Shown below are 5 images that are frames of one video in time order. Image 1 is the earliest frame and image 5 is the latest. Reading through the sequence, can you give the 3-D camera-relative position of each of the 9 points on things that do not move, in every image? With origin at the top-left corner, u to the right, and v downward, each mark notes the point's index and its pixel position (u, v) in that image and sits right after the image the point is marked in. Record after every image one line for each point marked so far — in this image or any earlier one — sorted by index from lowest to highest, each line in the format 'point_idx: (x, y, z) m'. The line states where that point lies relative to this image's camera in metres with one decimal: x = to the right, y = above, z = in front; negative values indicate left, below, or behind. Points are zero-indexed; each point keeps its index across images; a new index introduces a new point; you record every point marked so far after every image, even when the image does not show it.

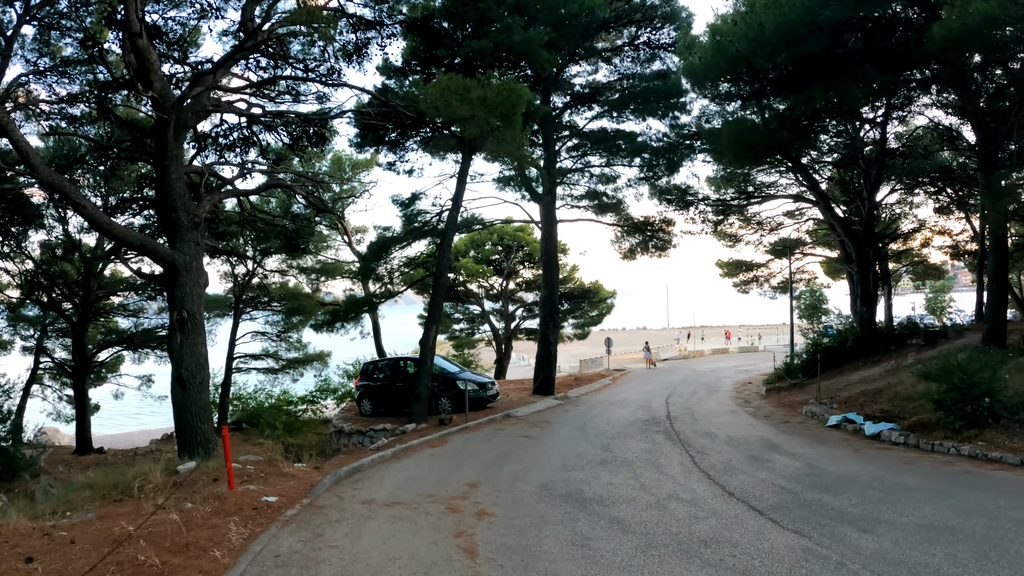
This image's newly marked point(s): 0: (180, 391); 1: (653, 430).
0: (-4.8, -1.5, +8.9) m
1: (+2.0, -2.0, +8.7) m
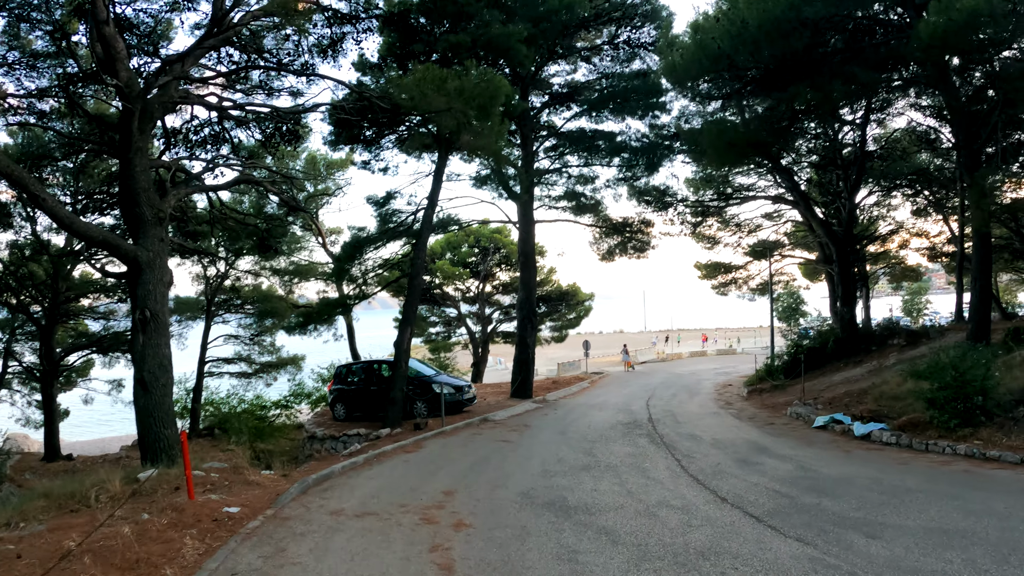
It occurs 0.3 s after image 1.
0: (-5.1, -1.5, +8.5) m
1: (+1.7, -2.0, +8.5) m
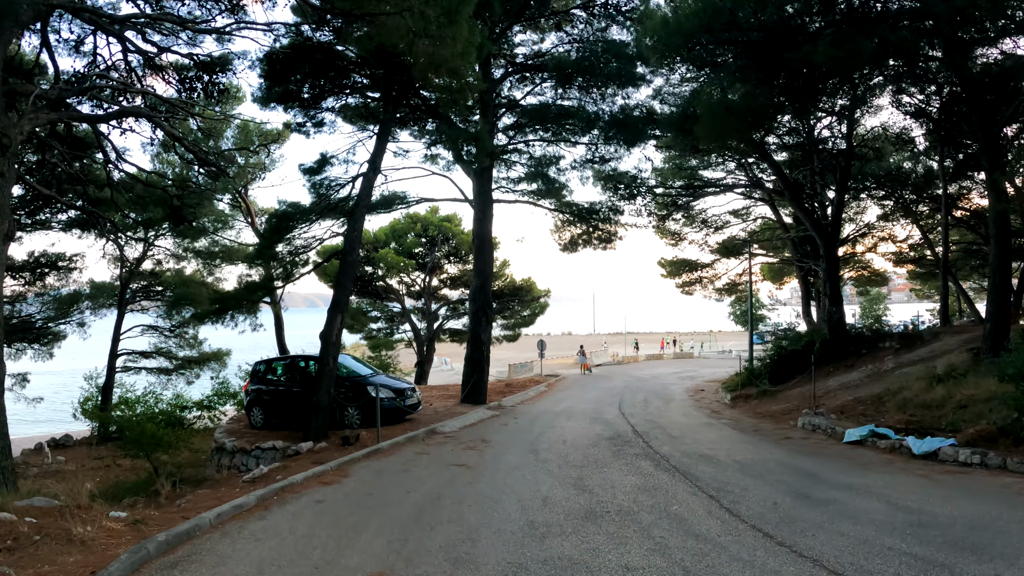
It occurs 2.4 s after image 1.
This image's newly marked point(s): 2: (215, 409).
0: (-5.5, -1.1, +6.1) m
1: (+1.3, -1.8, +6.7) m
2: (-8.0, -3.2, +16.4) m
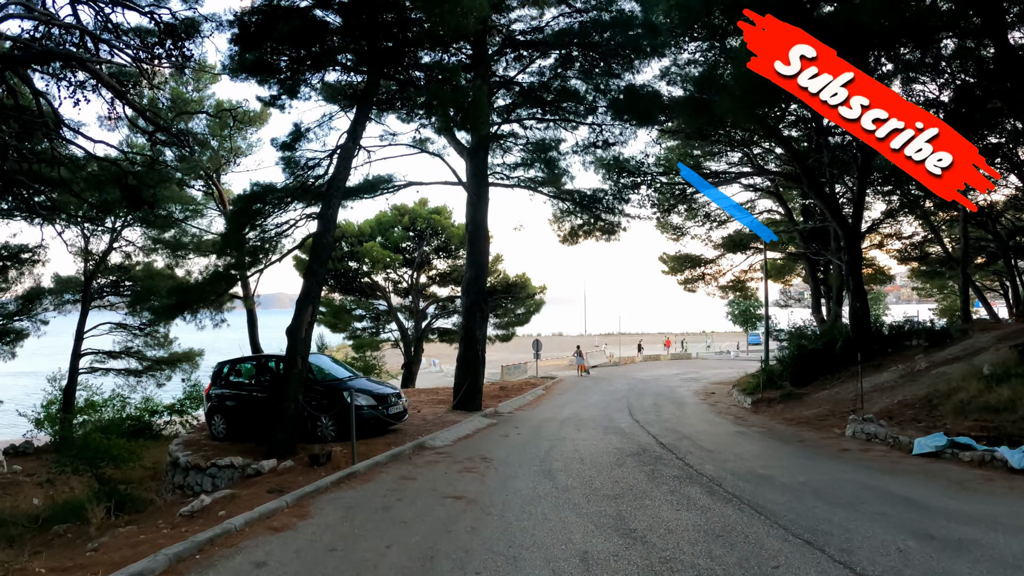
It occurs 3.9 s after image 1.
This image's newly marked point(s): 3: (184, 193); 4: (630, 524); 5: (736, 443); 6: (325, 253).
0: (-5.4, -0.9, +4.7) m
1: (+1.3, -1.6, +5.4) m
2: (-8.1, -3.1, +14.9) m
3: (-8.1, +2.3, +15.1) m
4: (+0.6, -1.4, +3.5) m
5: (+2.6, -1.9, +7.2) m
6: (-2.3, +0.5, +7.8) m
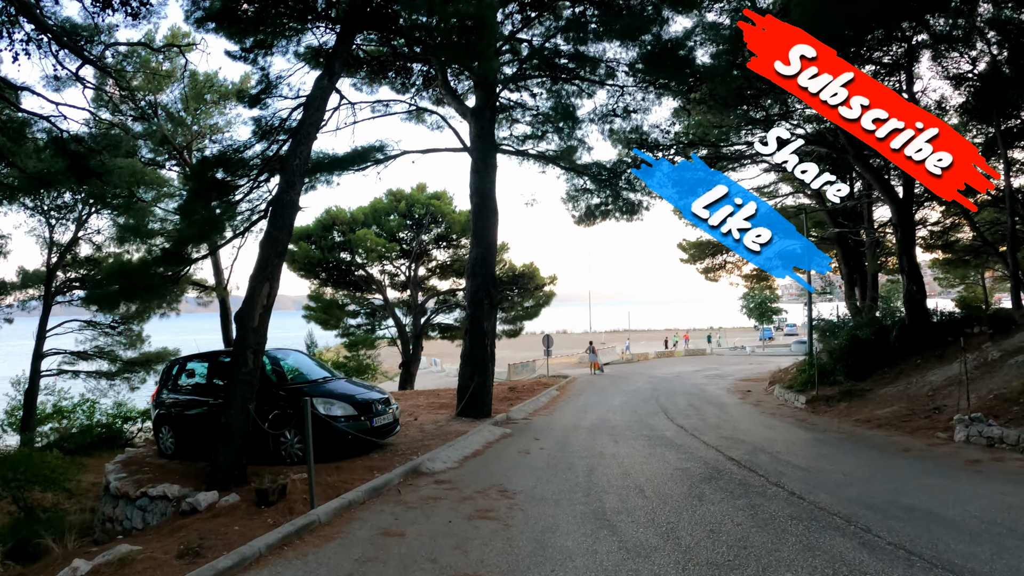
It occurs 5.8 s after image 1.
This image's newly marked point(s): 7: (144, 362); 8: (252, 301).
0: (-5.2, -0.7, +3.0) m
1: (+1.6, -1.3, +3.7) m
2: (-7.9, -2.9, +13.2) m
3: (-7.9, +2.5, +13.3) m
4: (+0.8, -1.1, +1.7) m
5: (+2.8, -1.6, +5.4) m
6: (-2.1, +0.7, +6.1) m
7: (-10.7, -2.1, +17.6) m
8: (-2.3, 0.0, +5.5) m
